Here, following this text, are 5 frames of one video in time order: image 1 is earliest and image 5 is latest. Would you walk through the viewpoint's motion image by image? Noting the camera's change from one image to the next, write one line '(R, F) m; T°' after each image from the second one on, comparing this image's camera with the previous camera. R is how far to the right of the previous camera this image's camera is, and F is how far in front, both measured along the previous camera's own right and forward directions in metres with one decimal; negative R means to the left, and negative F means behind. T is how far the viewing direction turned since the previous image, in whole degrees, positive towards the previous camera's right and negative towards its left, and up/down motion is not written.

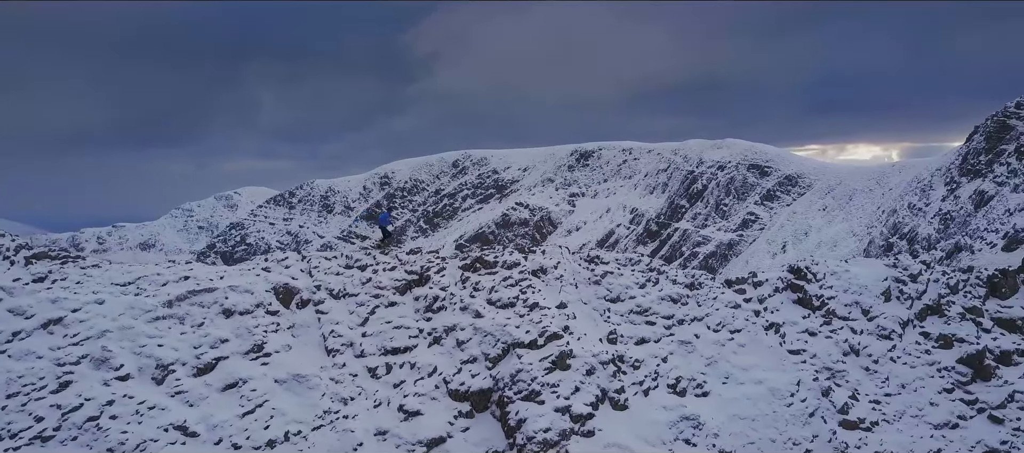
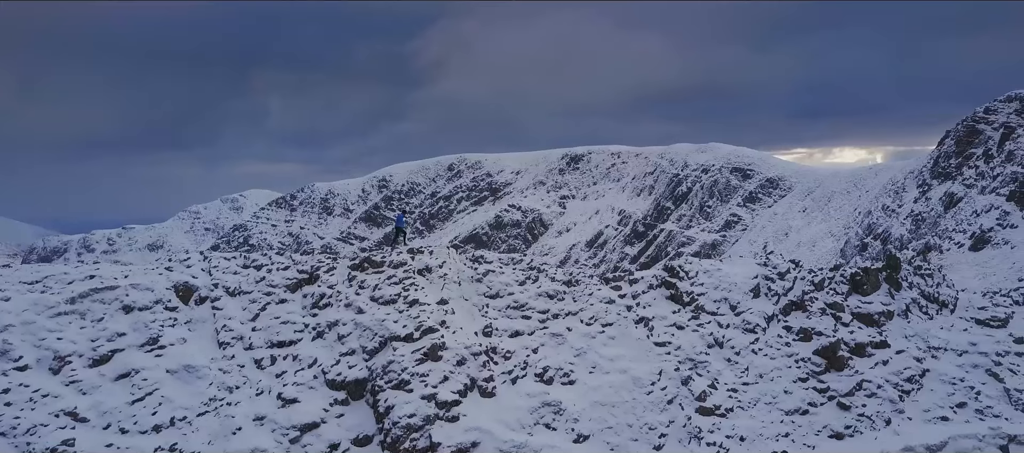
(+19.1, -1.9) m; 0°
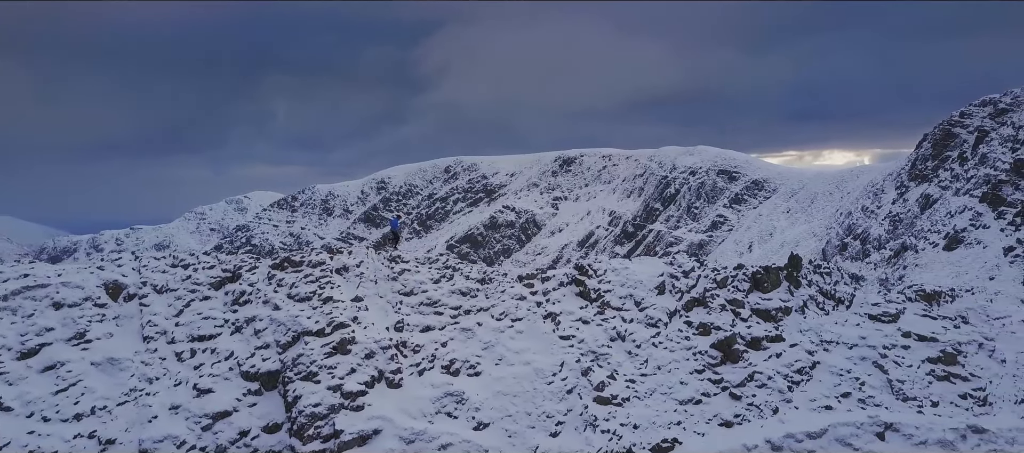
(+15.6, -1.7) m; 0°
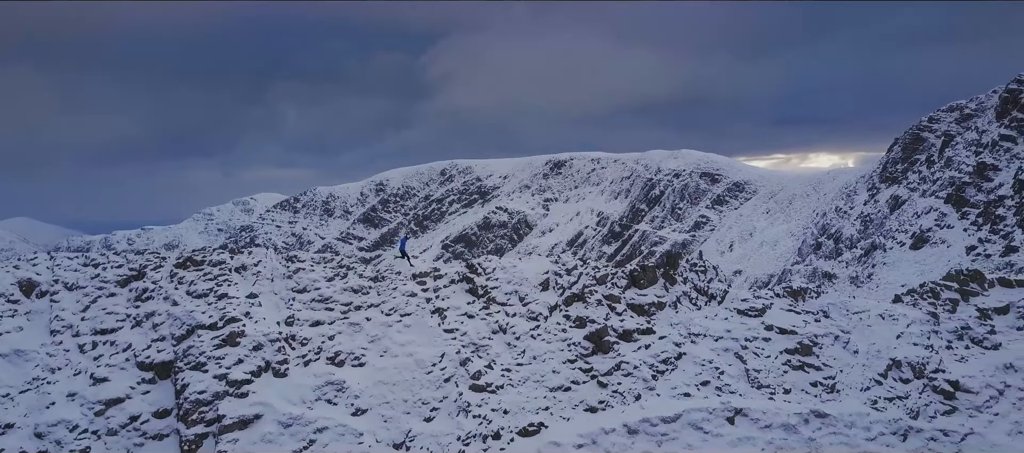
(+22.2, -2.3) m; 0°
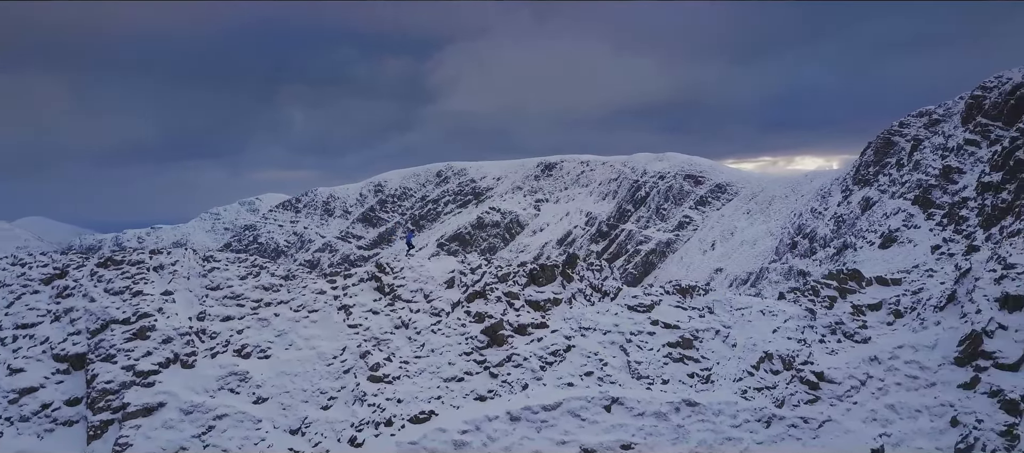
(+21.2, -2.2) m; 0°
